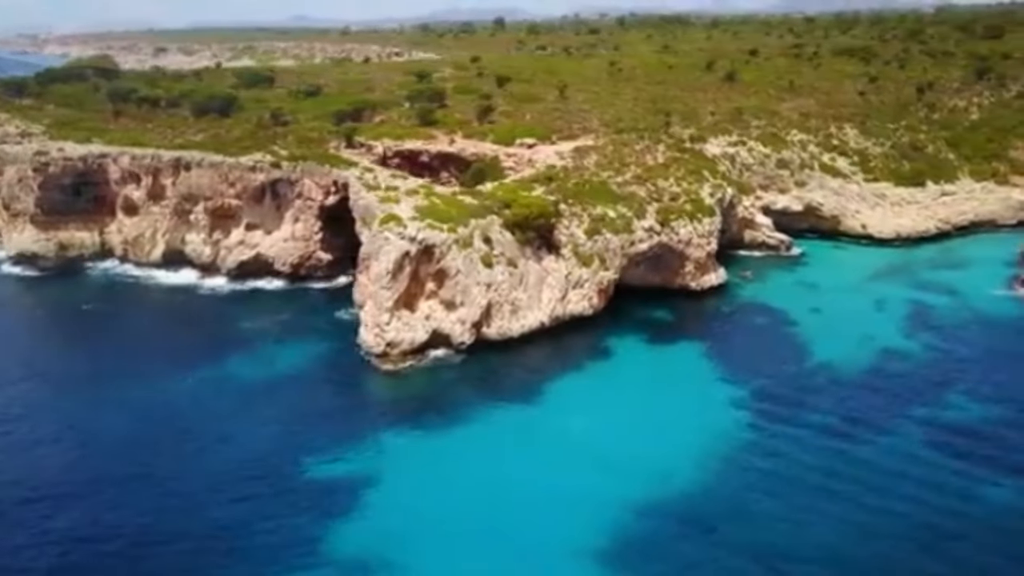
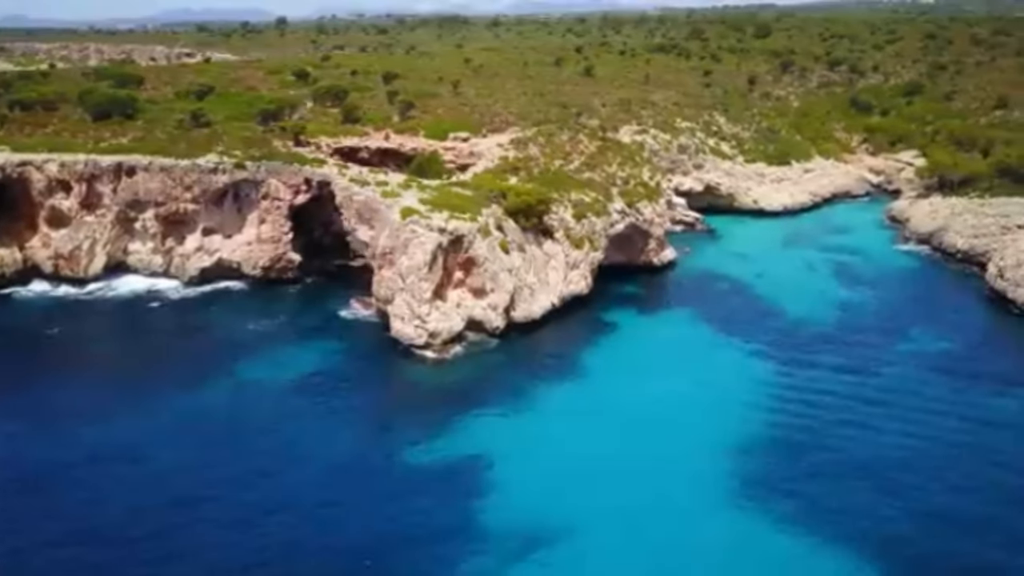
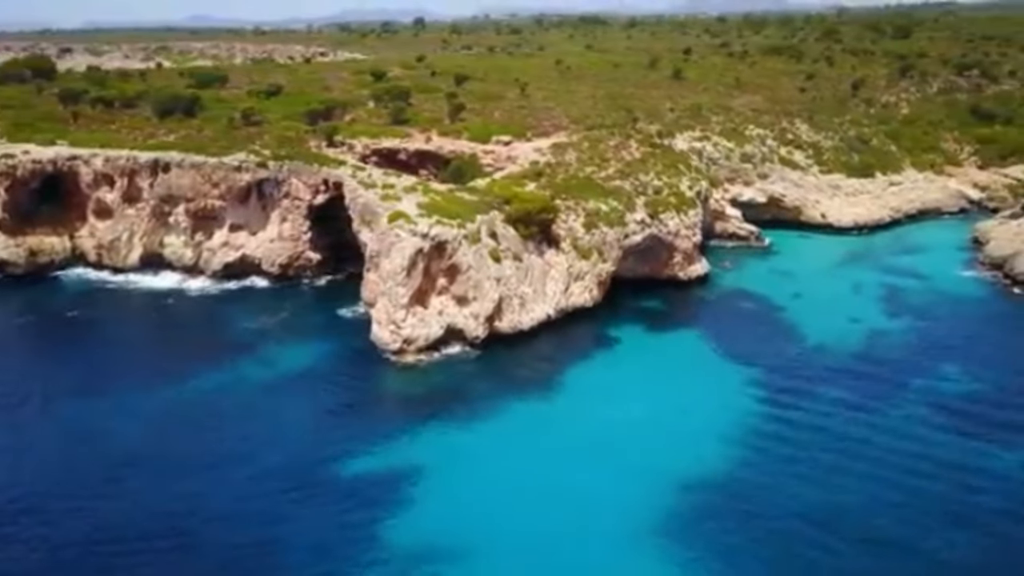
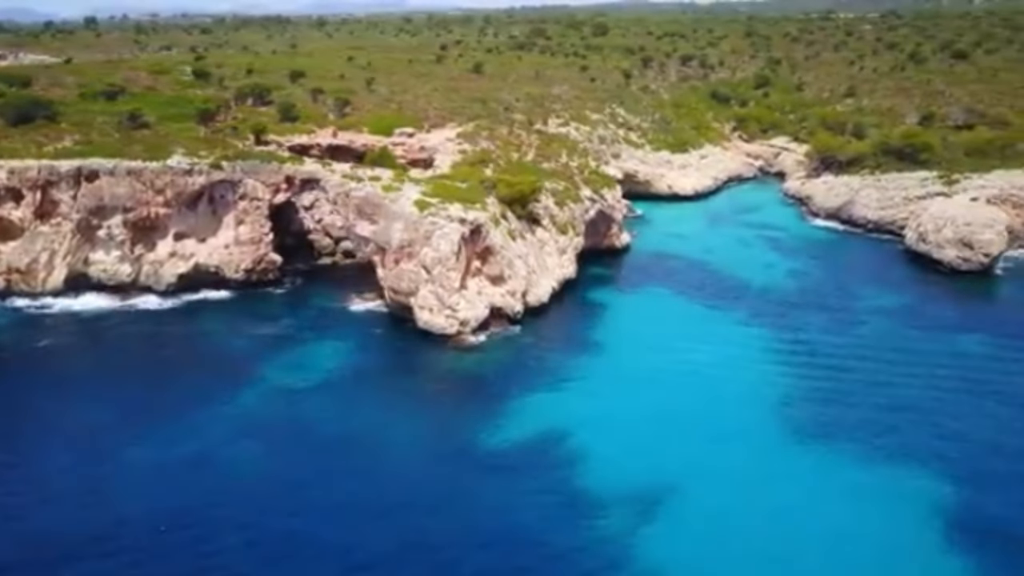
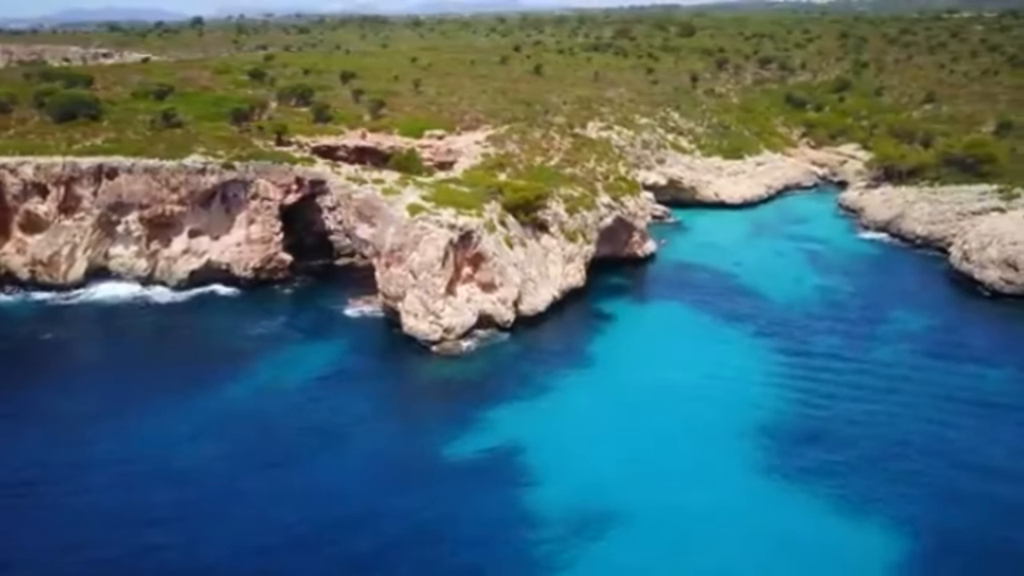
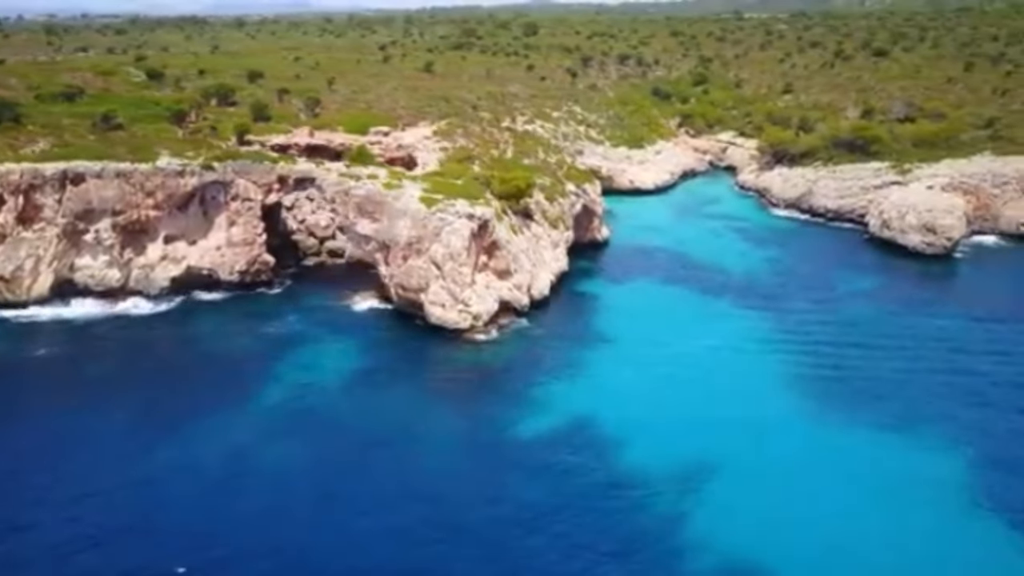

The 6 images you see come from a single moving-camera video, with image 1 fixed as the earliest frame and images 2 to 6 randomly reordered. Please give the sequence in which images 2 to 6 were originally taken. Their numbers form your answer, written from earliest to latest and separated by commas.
3, 2, 5, 4, 6
